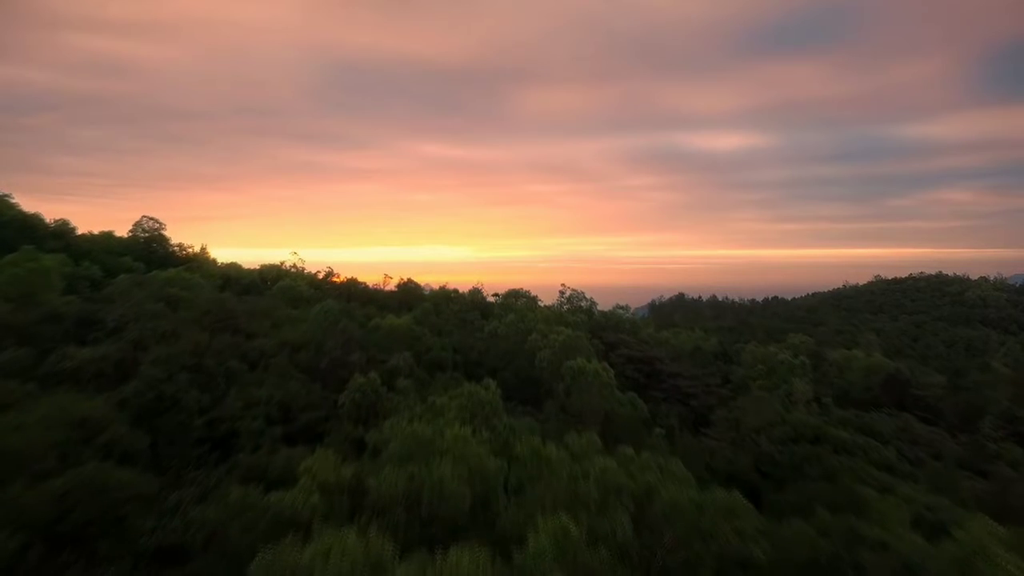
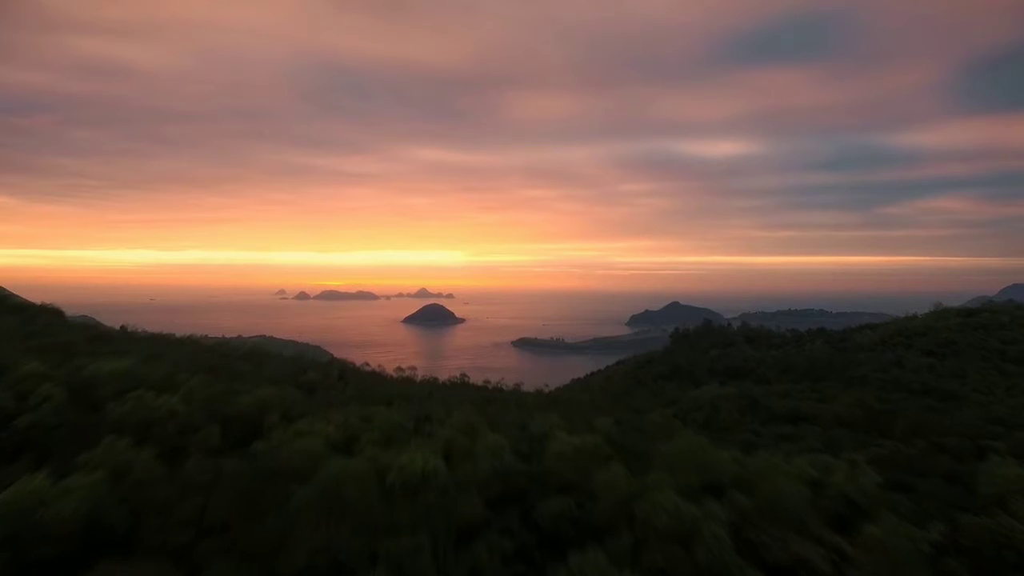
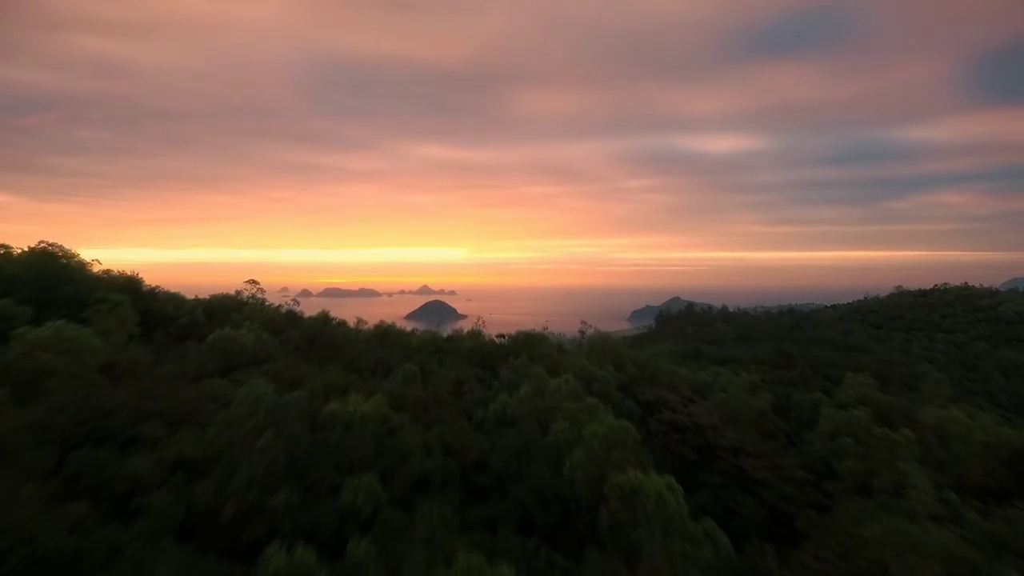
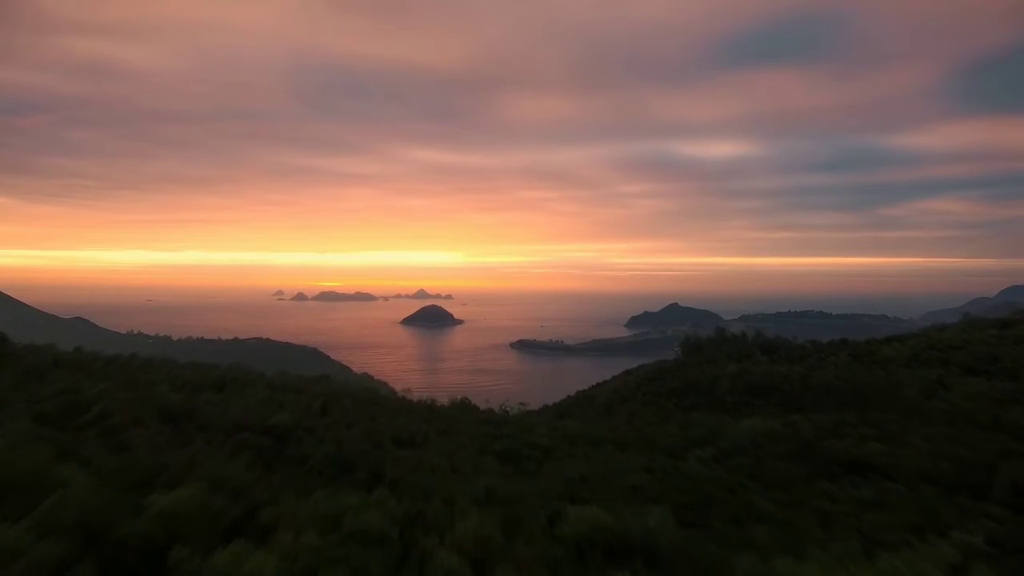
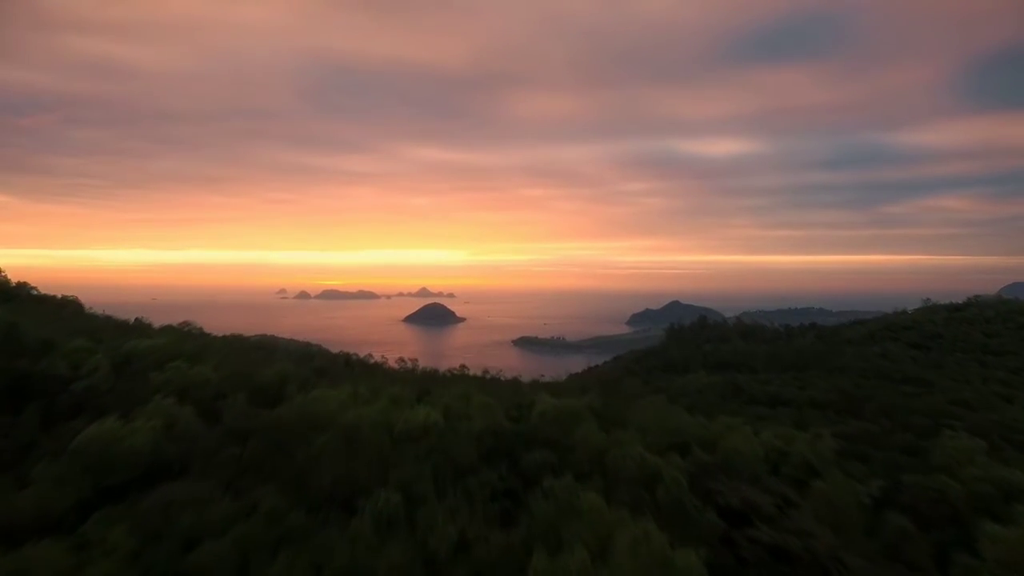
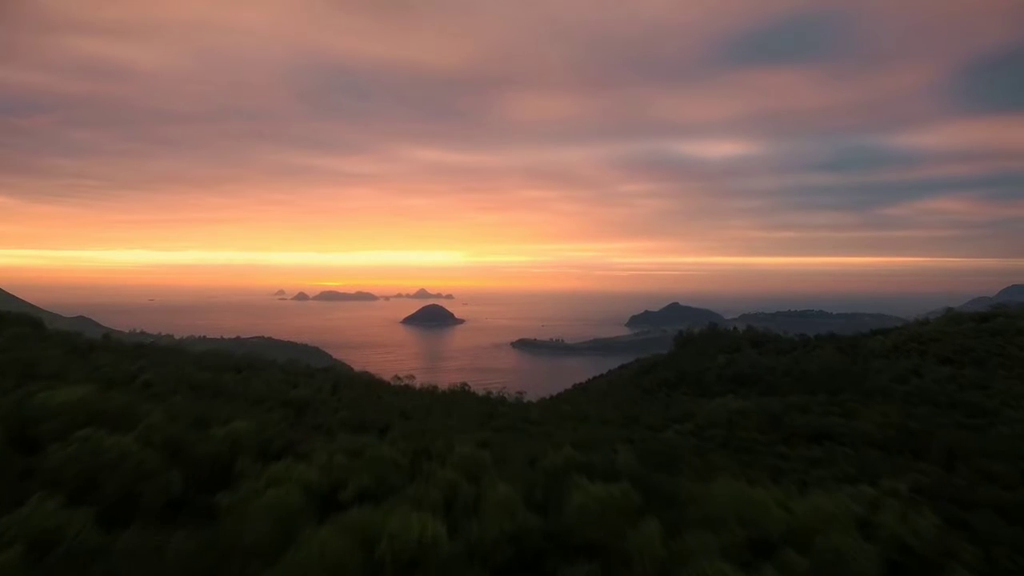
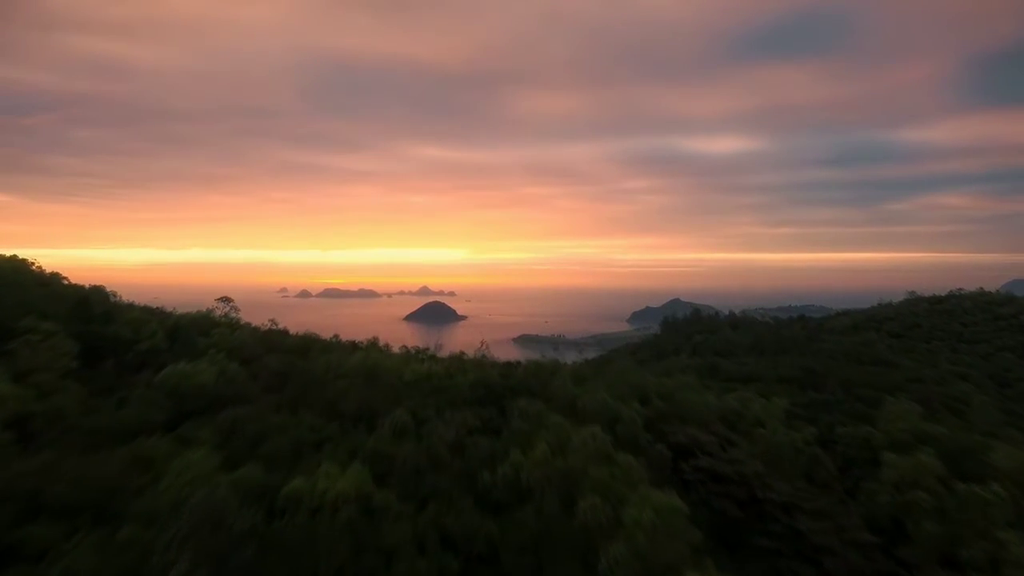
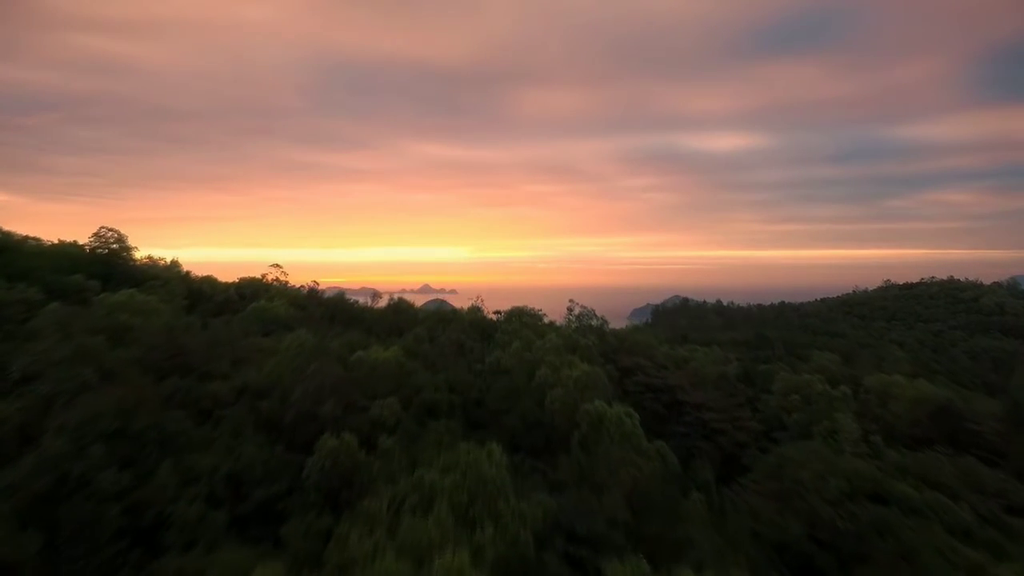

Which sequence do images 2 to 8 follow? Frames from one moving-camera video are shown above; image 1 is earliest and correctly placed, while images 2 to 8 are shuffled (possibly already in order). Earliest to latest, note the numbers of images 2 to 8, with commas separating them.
8, 3, 7, 5, 2, 6, 4
